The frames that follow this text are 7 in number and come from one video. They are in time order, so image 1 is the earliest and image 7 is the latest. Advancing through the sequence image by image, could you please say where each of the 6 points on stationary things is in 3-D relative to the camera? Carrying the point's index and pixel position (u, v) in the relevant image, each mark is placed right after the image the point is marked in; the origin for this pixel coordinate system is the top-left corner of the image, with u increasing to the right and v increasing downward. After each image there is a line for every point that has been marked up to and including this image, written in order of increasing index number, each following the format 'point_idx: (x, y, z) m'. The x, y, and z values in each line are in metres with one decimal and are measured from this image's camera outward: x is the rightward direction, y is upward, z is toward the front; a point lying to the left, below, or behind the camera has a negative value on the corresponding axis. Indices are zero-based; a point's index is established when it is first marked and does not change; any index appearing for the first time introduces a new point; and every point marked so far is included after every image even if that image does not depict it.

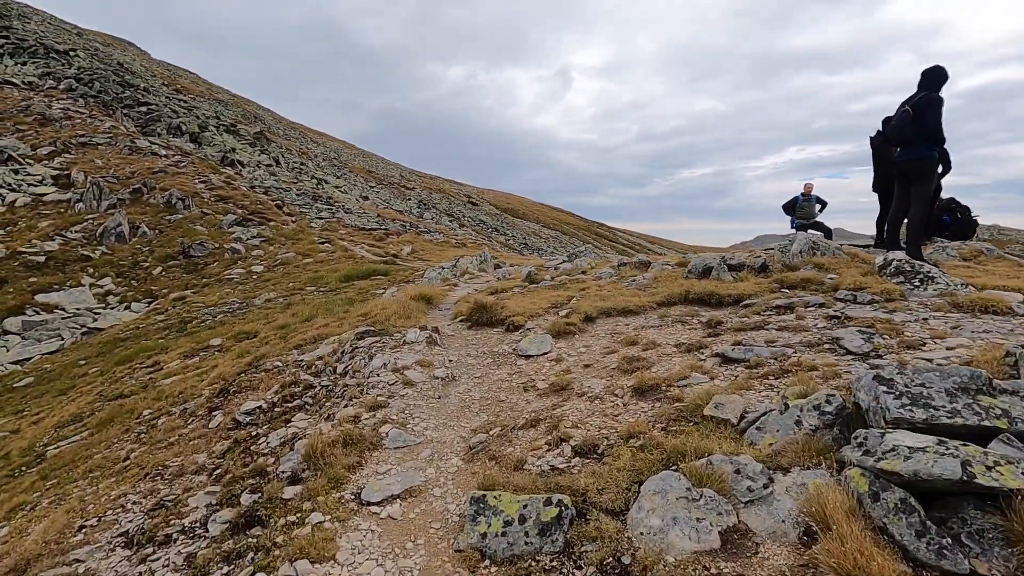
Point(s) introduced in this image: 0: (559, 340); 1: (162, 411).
0: (+0.9, -0.9, +9.7) m
1: (-10.0, -3.5, +15.1) m
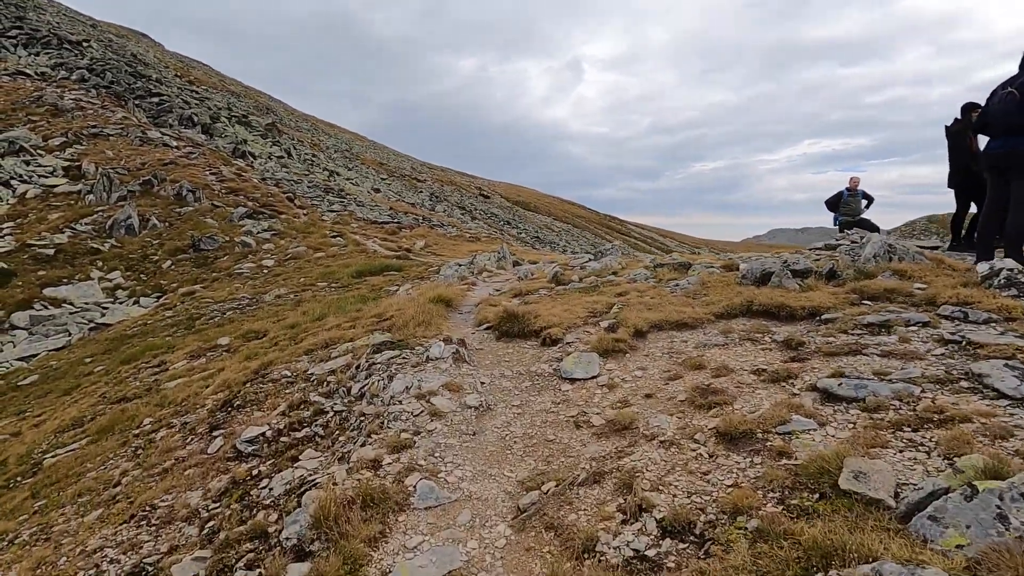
0: (+1.5, -1.1, +8.4) m
1: (-9.2, -3.5, +14.1) m
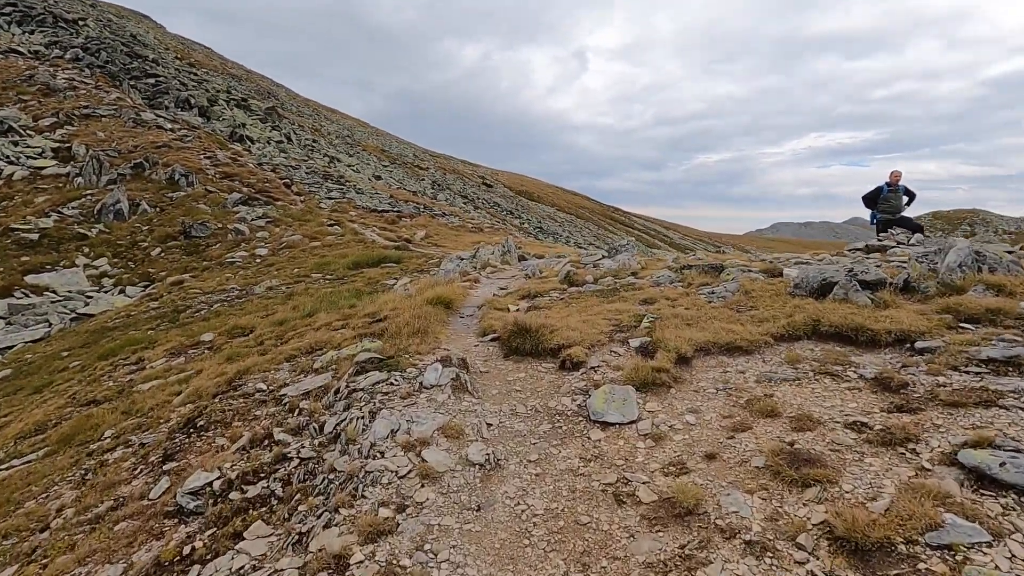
0: (+1.7, -1.3, +6.6) m
1: (-9.1, -3.5, +12.4) m
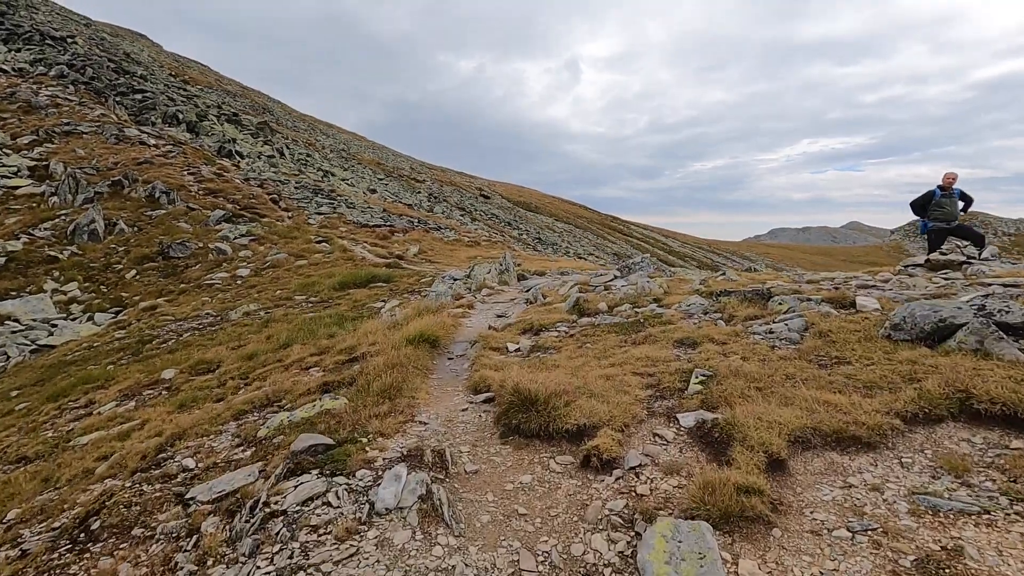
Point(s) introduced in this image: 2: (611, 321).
0: (+1.7, -1.9, +4.0) m
1: (-9.0, -4.4, +9.7) m
2: (+2.2, -0.7, +11.8) m
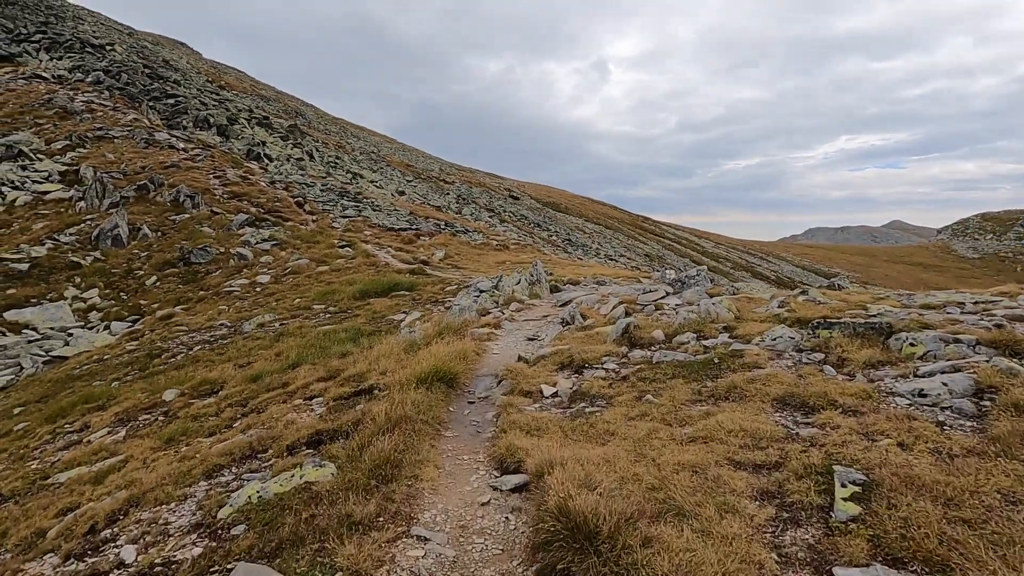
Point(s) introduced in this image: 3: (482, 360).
0: (+1.9, -2.4, +1.6) m
1: (-8.5, -4.8, +7.8) m
2: (+2.8, -1.2, +9.3) m
3: (-0.7, -1.6, +12.4) m
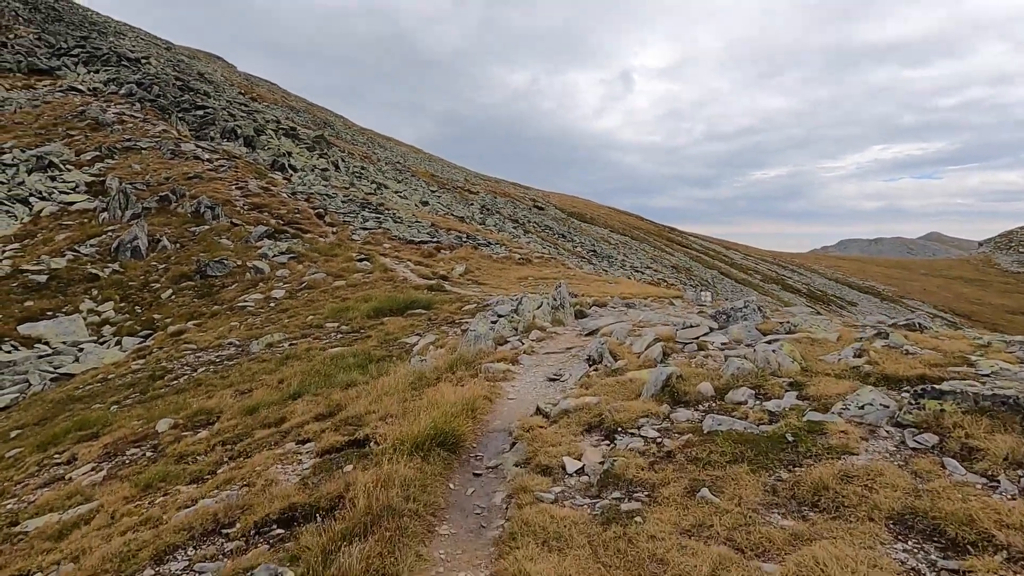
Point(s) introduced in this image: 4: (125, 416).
0: (+1.7, -3.0, -0.3) m
1: (-8.4, -5.4, +6.3) m
2: (+3.0, -2.0, +7.4) m
3: (-0.4, -2.4, +10.6) m
4: (-14.3, -4.7, +19.6) m
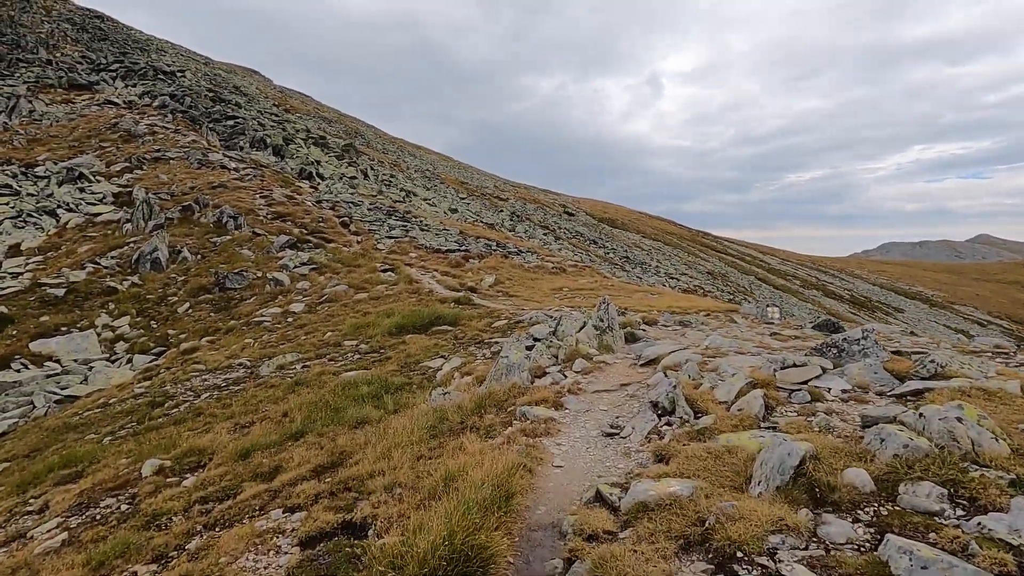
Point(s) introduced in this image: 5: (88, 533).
0: (+1.8, -3.3, -3.4) m
1: (-7.9, -5.9, +3.8) m
2: (+3.6, -2.4, +4.3) m
3: (+0.4, -2.8, +7.7) m
4: (-13.0, -5.4, +17.4) m
5: (-9.5, -5.4, +12.0) m
